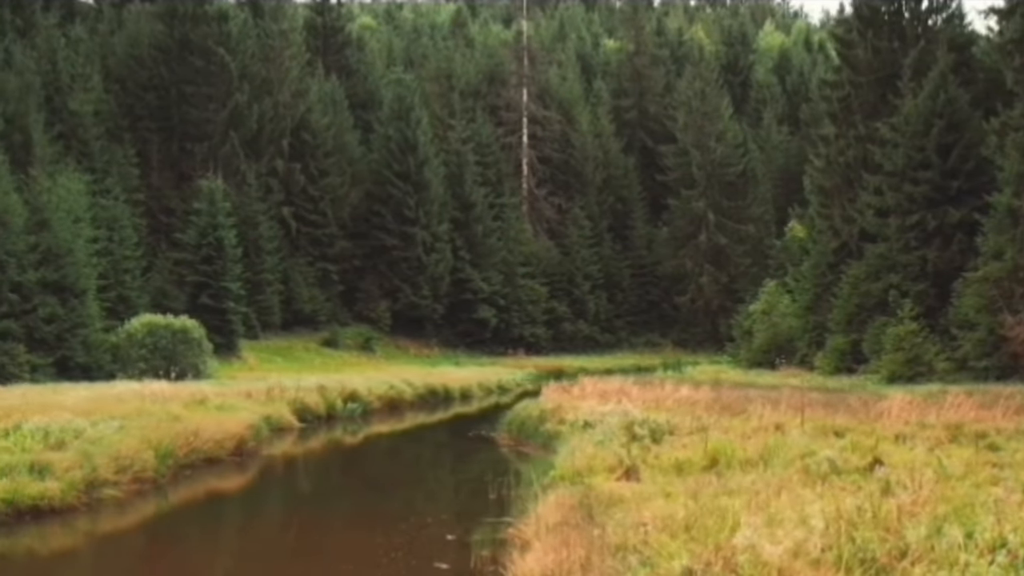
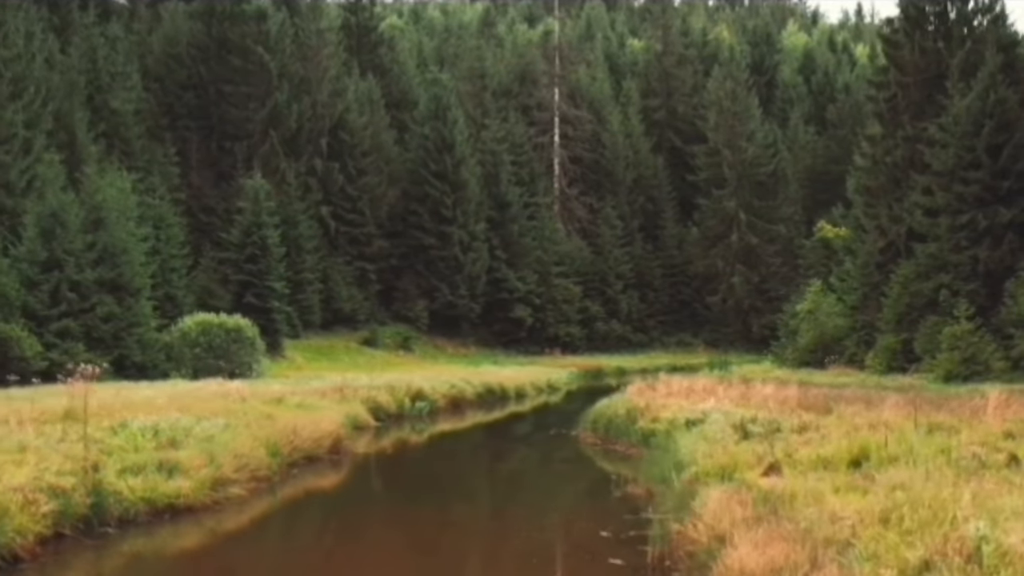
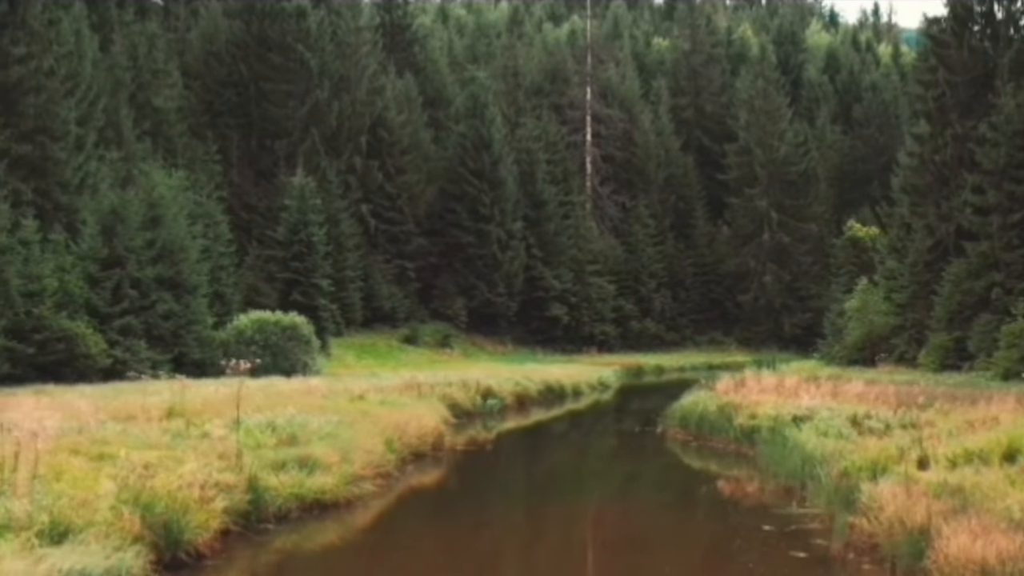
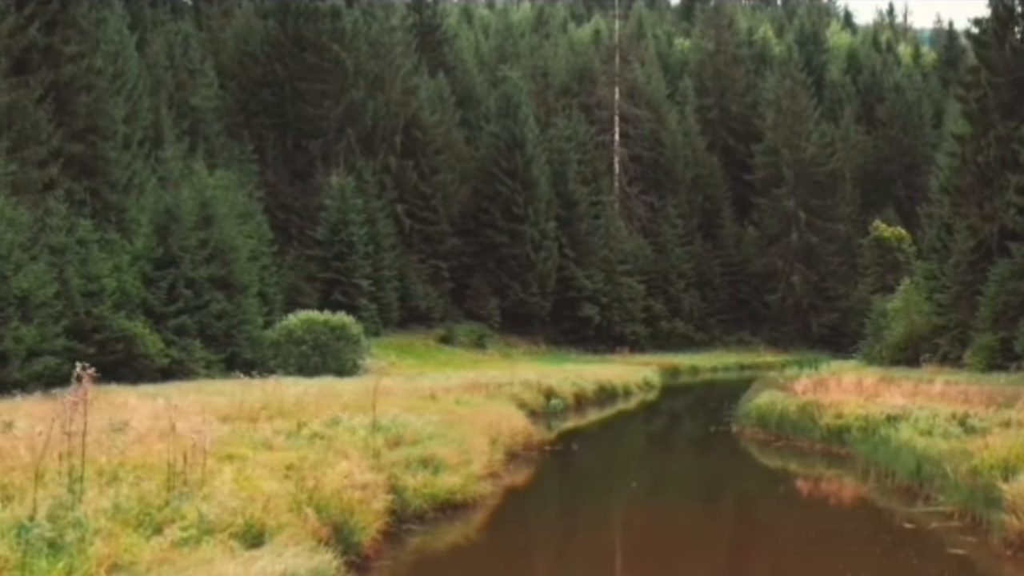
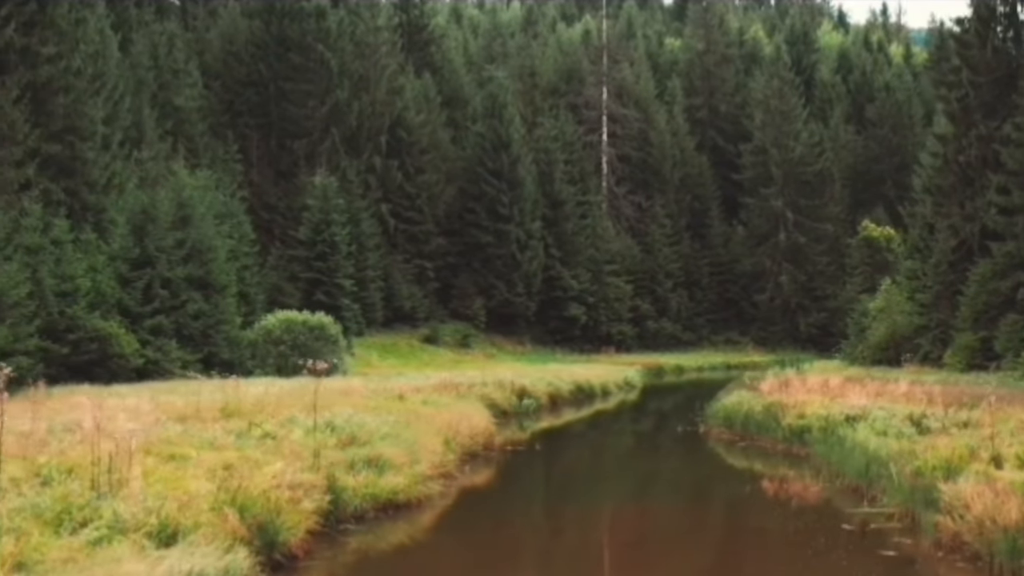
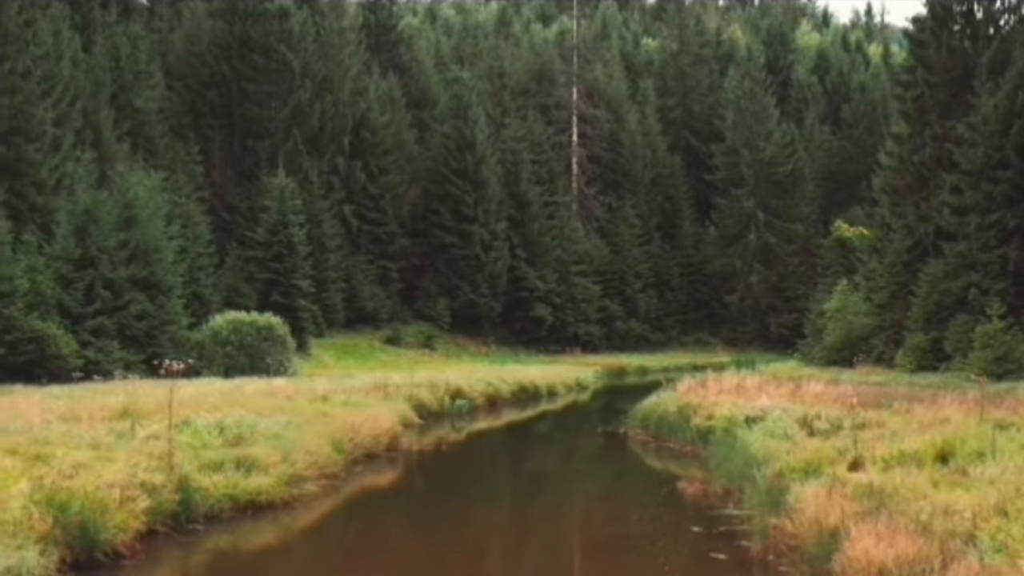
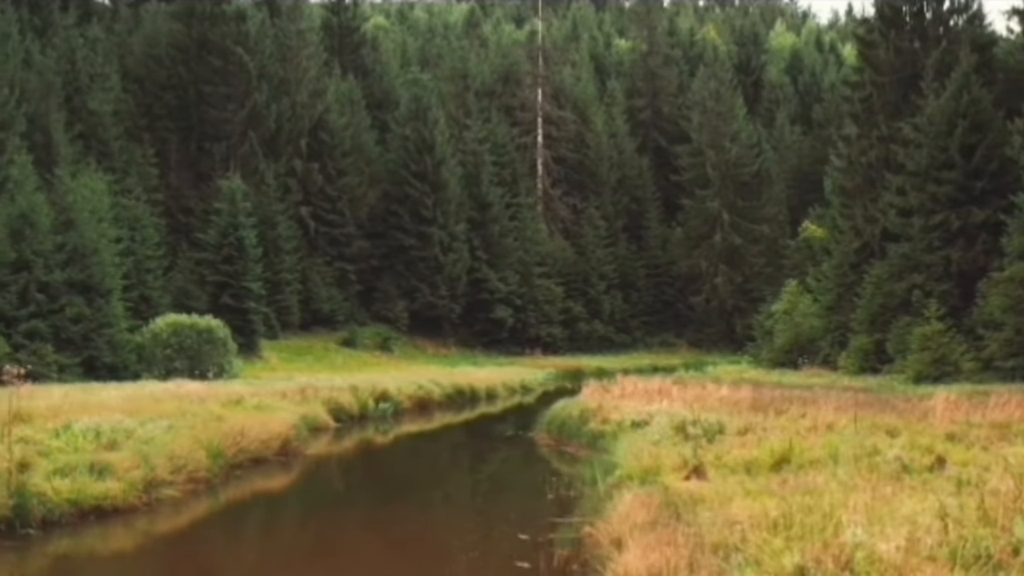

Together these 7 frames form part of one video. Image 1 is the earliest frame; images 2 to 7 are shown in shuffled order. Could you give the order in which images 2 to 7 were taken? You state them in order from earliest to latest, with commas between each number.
7, 2, 6, 3, 5, 4
